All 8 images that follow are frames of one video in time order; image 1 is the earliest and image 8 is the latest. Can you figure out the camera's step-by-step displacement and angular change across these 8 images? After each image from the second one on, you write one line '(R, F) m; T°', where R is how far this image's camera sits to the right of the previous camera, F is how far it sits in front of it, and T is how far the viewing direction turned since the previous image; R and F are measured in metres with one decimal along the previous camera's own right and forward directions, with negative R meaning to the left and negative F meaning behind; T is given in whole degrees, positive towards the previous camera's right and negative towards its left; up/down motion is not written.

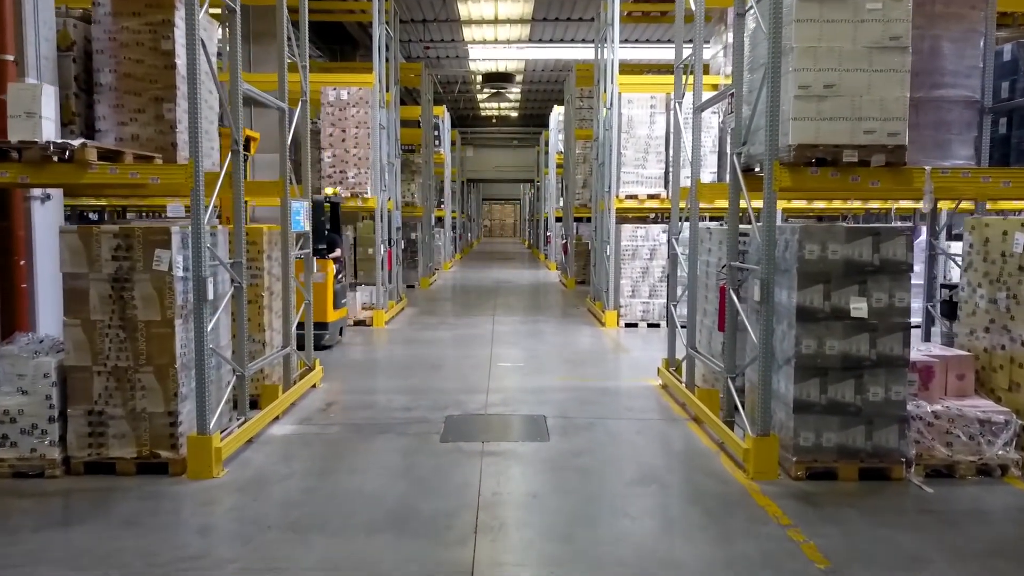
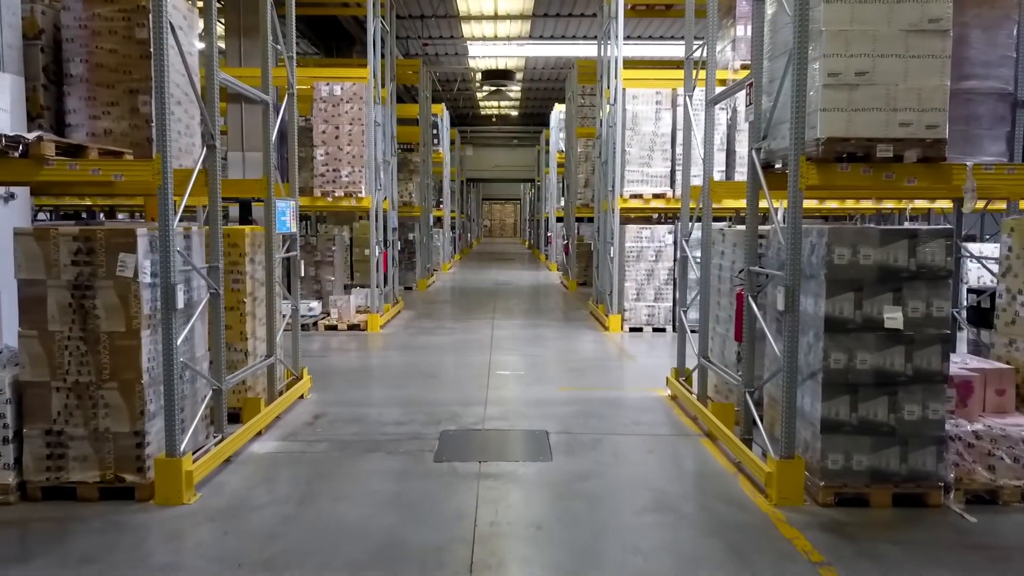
(0.0, +0.4) m; 0°
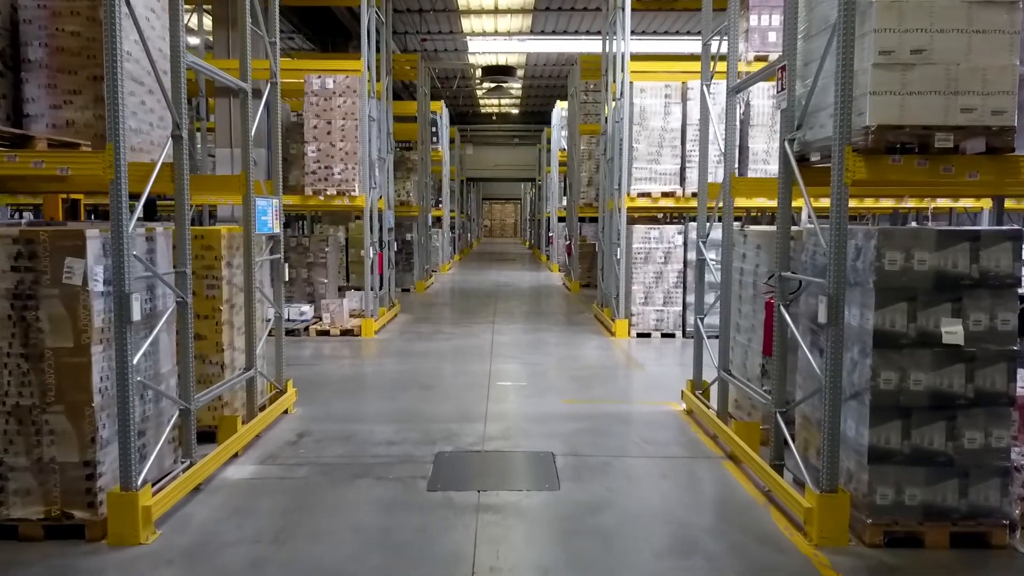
(0.0, +0.5) m; 0°
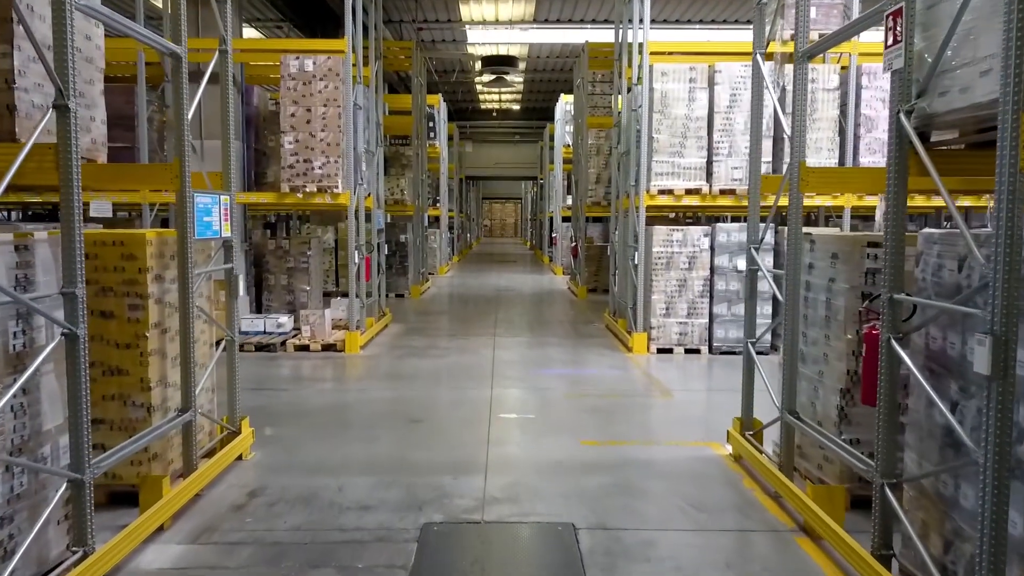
(-0.1, +1.1) m; 0°
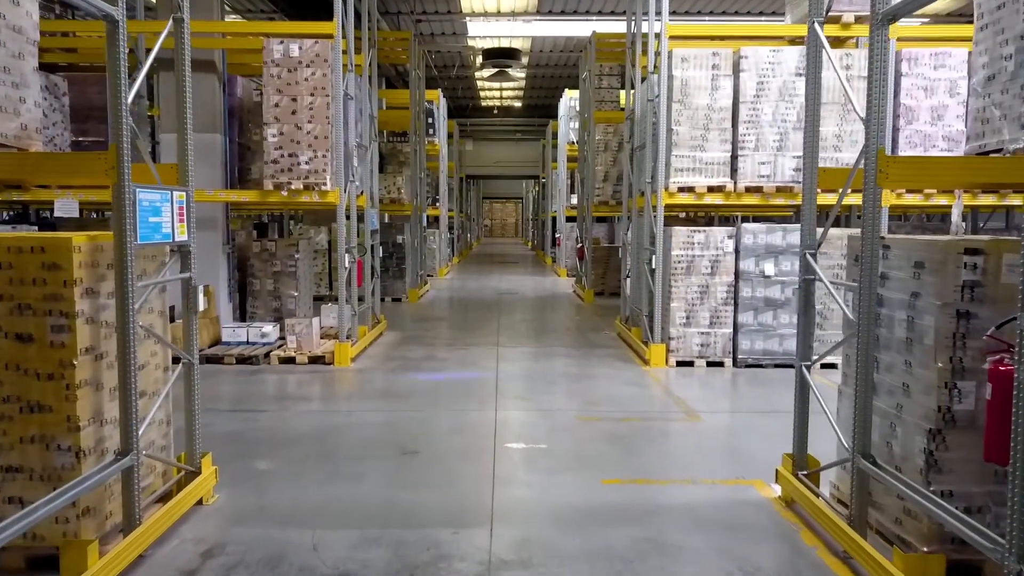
(-0.1, +0.8) m; 0°
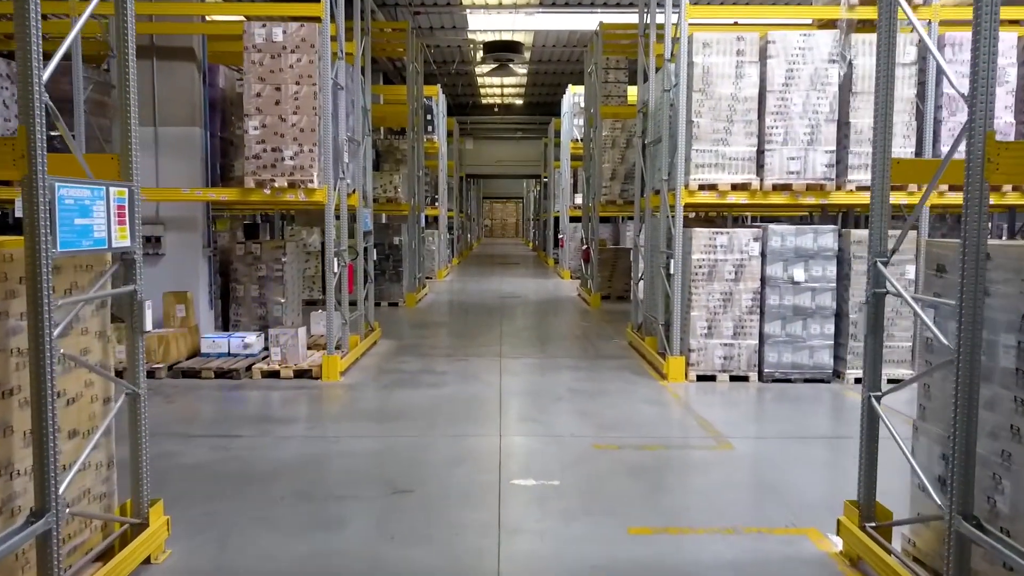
(-0.1, +0.7) m; 0°
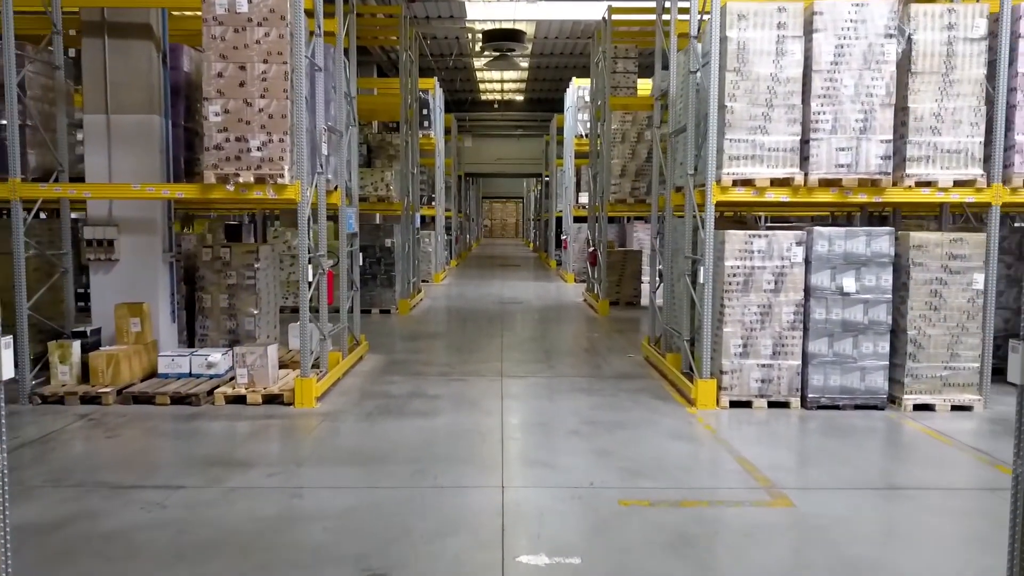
(0.0, +1.0) m; 0°
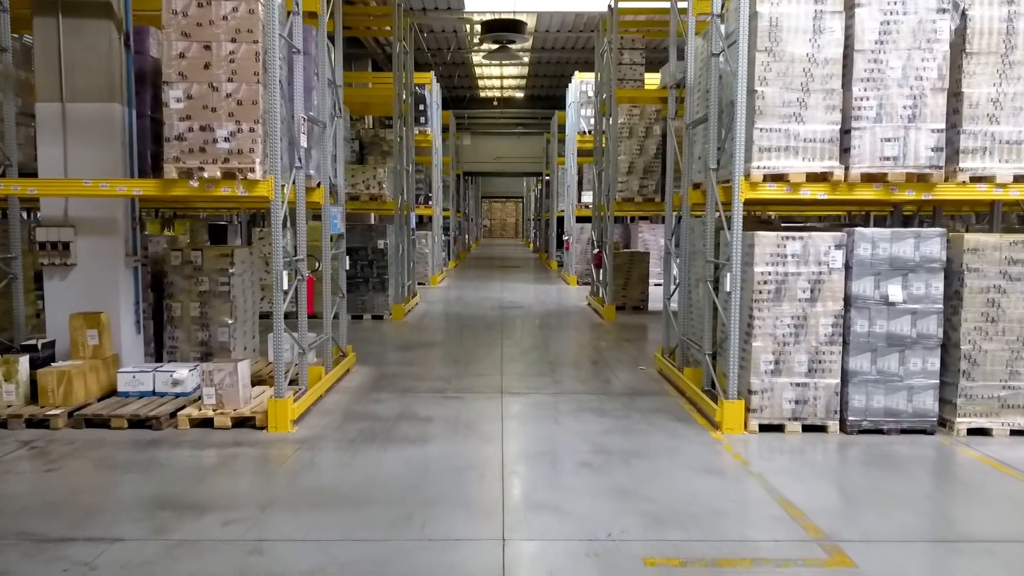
(0.0, +0.7) m; 0°
